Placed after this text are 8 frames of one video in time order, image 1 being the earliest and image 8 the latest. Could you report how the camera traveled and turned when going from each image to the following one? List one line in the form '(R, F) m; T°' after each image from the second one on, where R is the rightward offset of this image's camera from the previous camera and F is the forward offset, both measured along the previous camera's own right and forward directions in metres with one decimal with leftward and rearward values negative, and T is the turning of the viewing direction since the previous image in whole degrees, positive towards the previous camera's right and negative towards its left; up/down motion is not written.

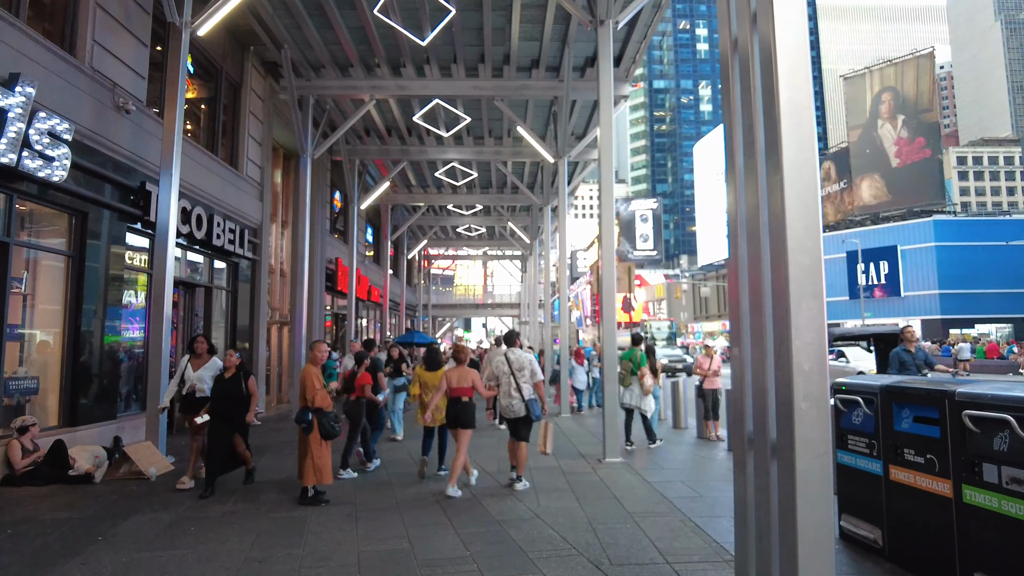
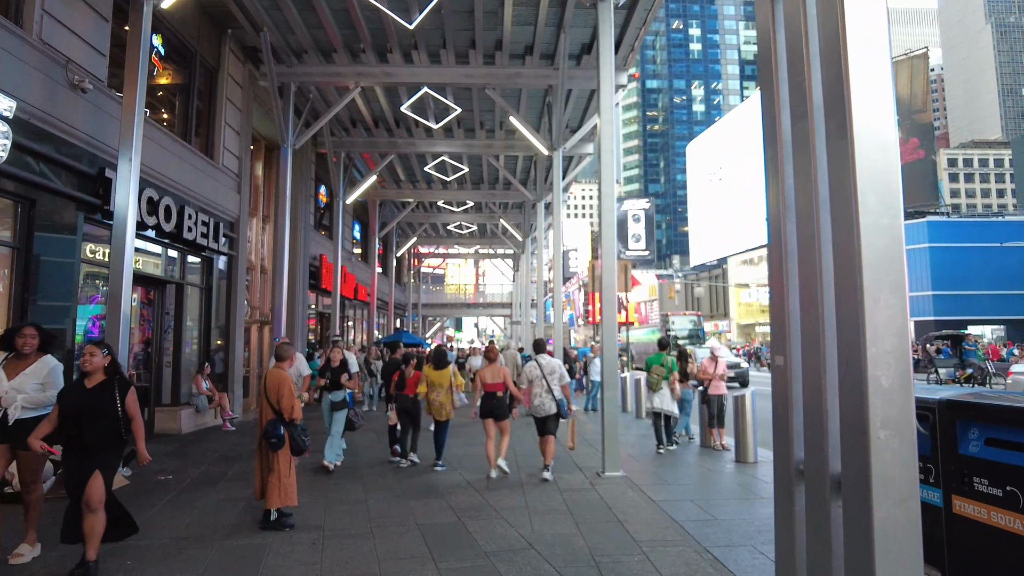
(0.0, +0.8) m; +1°
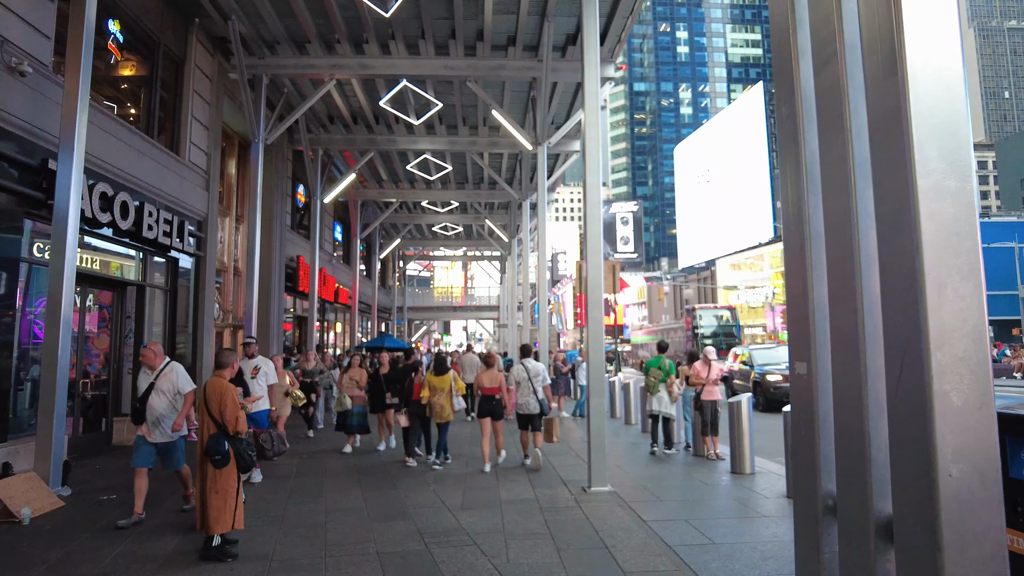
(+0.1, +0.7) m; +1°
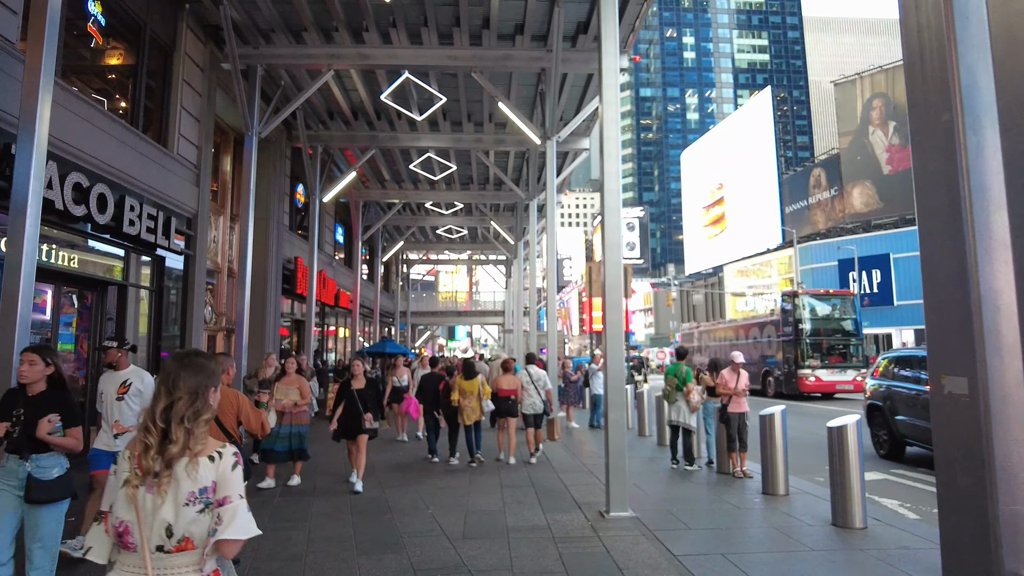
(0.0, +0.8) m; 0°
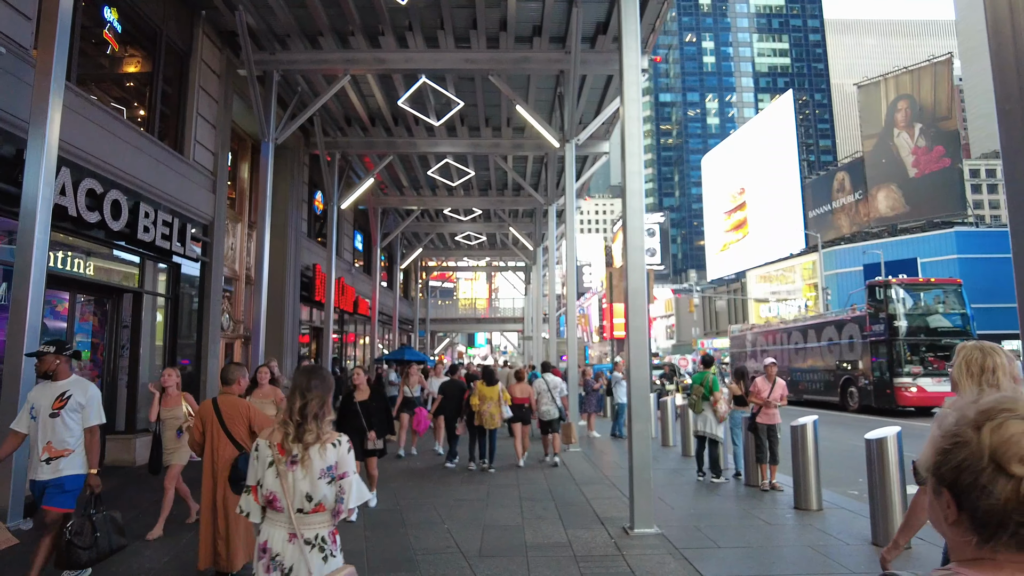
(0.0, +0.3) m; -2°
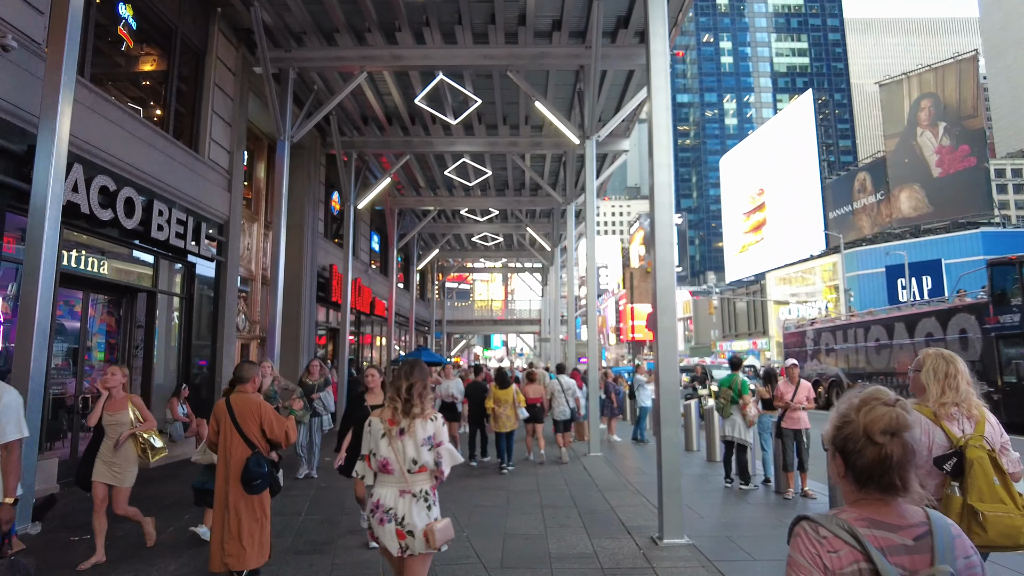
(-0.1, +0.3) m; -1°
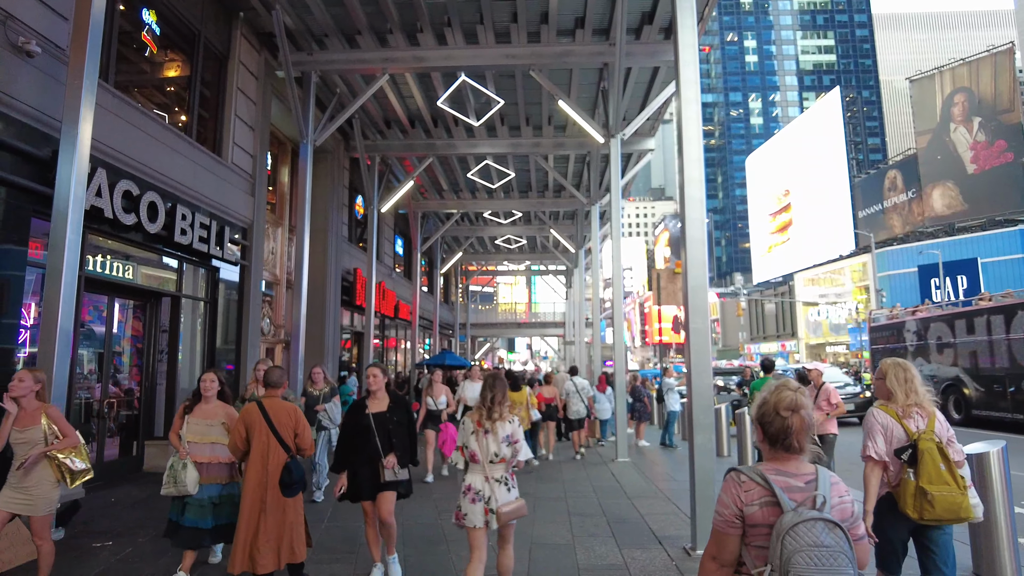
(0.0, +0.2) m; -2°
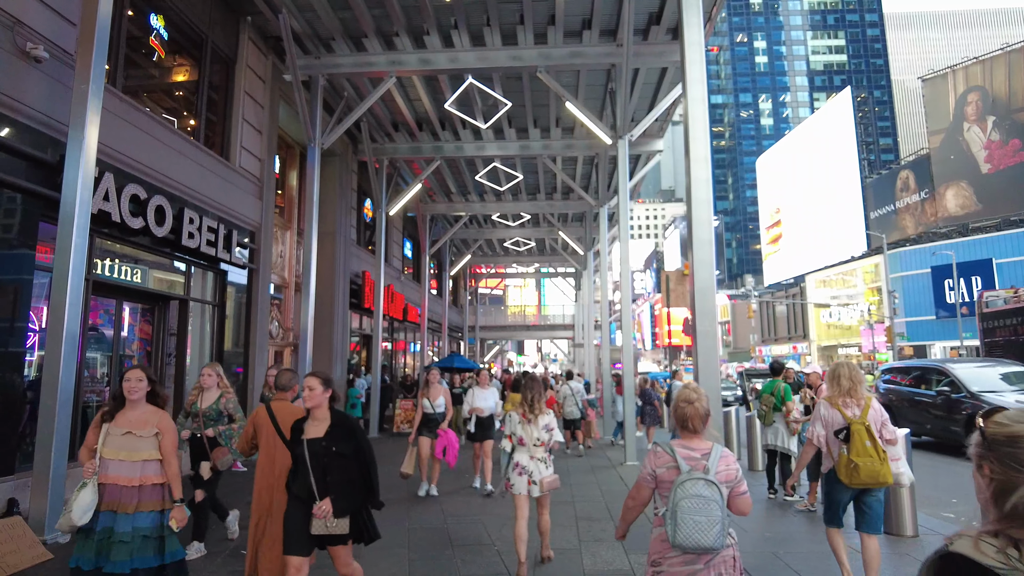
(0.0, +0.1) m; -1°
